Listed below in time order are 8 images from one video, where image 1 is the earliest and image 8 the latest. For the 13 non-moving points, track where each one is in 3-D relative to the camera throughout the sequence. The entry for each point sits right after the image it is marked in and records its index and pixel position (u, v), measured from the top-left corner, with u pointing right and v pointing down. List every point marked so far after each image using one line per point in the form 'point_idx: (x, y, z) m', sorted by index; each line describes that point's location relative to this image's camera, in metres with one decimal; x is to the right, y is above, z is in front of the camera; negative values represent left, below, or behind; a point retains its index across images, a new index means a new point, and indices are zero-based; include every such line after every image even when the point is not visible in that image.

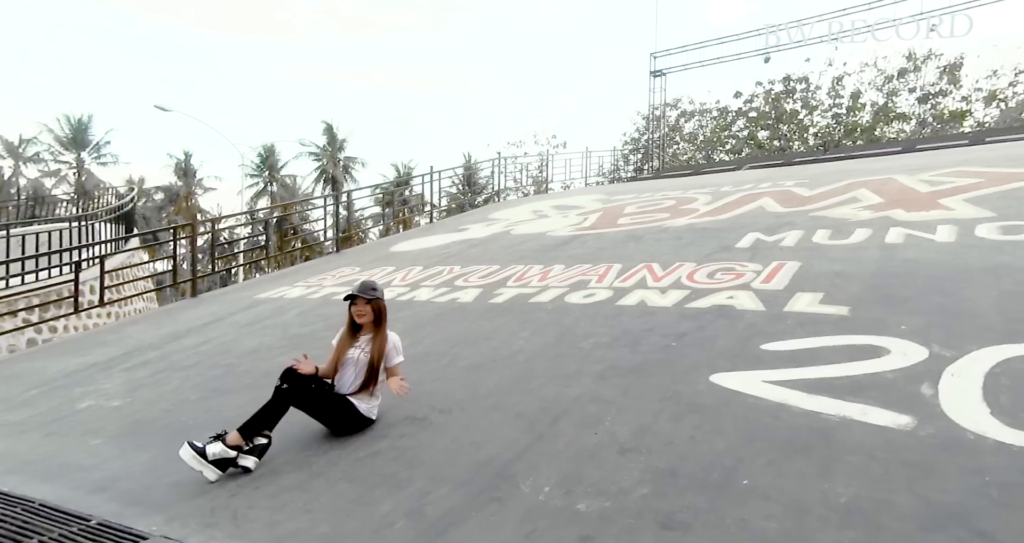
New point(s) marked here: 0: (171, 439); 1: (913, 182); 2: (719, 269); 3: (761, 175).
0: (-2.4, -1.2, +4.2) m
1: (+6.8, +1.5, +10.1) m
2: (+2.3, 0.0, +6.4) m
3: (+5.2, +2.1, +13.2) m
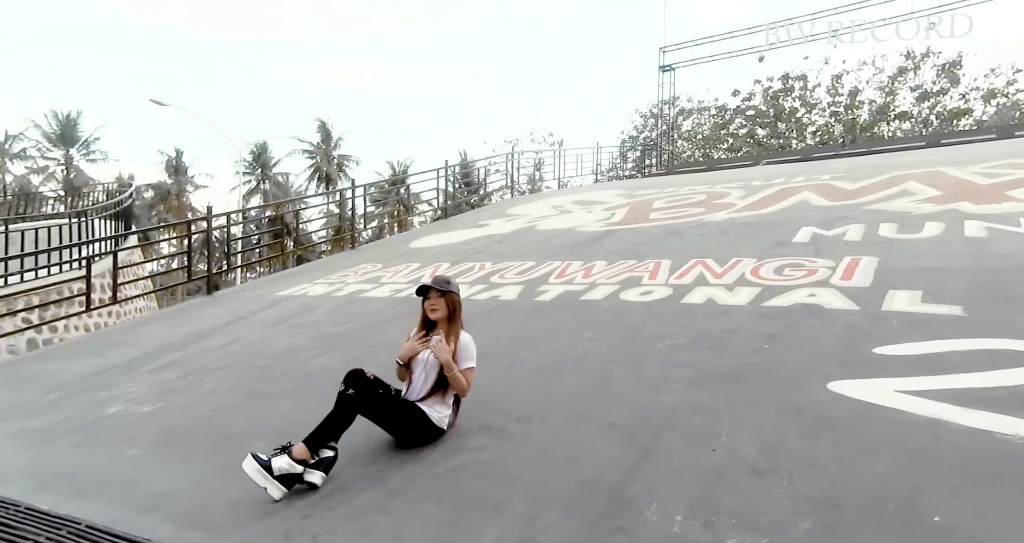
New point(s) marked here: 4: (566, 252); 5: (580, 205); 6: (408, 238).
0: (-1.8, -1.1, +3.8) m
1: (+7.2, +1.6, +9.7) m
2: (+2.8, +0.1, +6.0) m
3: (+5.6, +2.1, +12.8) m
4: (+0.7, +0.3, +8.3) m
5: (+1.3, +1.4, +12.5) m
6: (-2.4, +0.6, +12.5) m
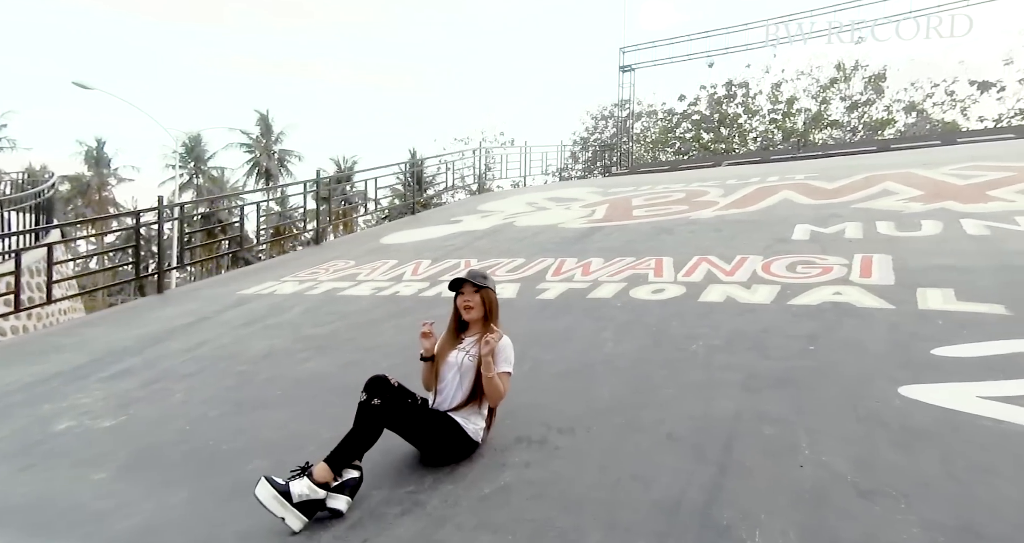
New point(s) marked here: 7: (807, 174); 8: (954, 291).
0: (-1.6, -1.1, +3.2) m
1: (+6.9, +1.6, +9.9) m
2: (+2.8, +0.1, +5.8) m
3: (+5.0, +2.2, +12.9) m
4: (+0.5, +0.3, +7.9) m
5: (+0.8, +1.4, +12.2) m
6: (-2.9, +0.6, +11.8) m
7: (+5.6, +1.9, +11.5) m
8: (+3.5, -0.2, +4.7) m
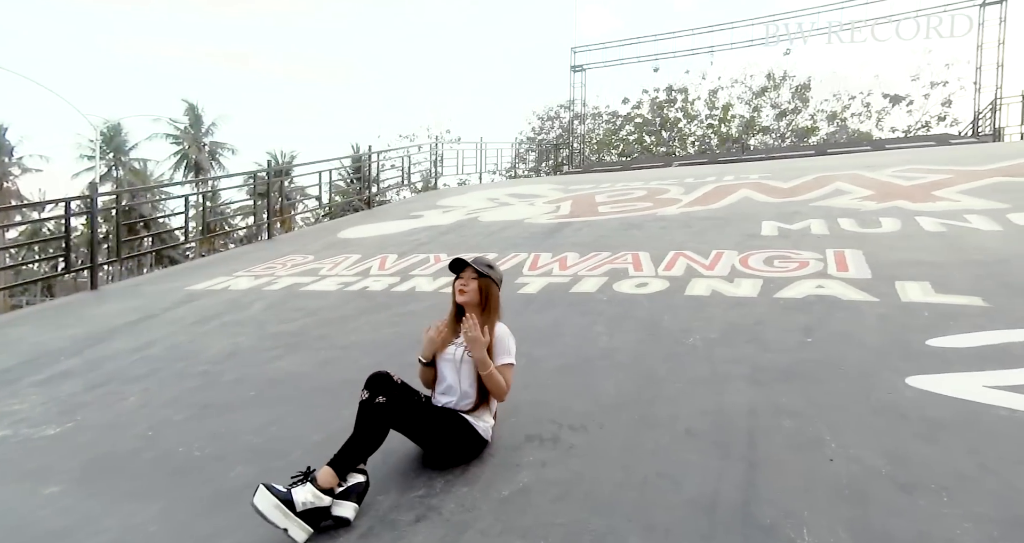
0: (-1.6, -1.0, +2.9) m
1: (+6.3, +1.6, +10.4) m
2: (+2.6, +0.1, +5.9) m
3: (+4.1, +2.2, +13.2) m
4: (+0.1, +0.4, +7.8) m
5: (0.0, +1.5, +12.1) m
6: (-3.6, +0.7, +11.4) m
7: (+4.9, +1.9, +11.9) m
8: (+3.4, -0.1, +4.8) m
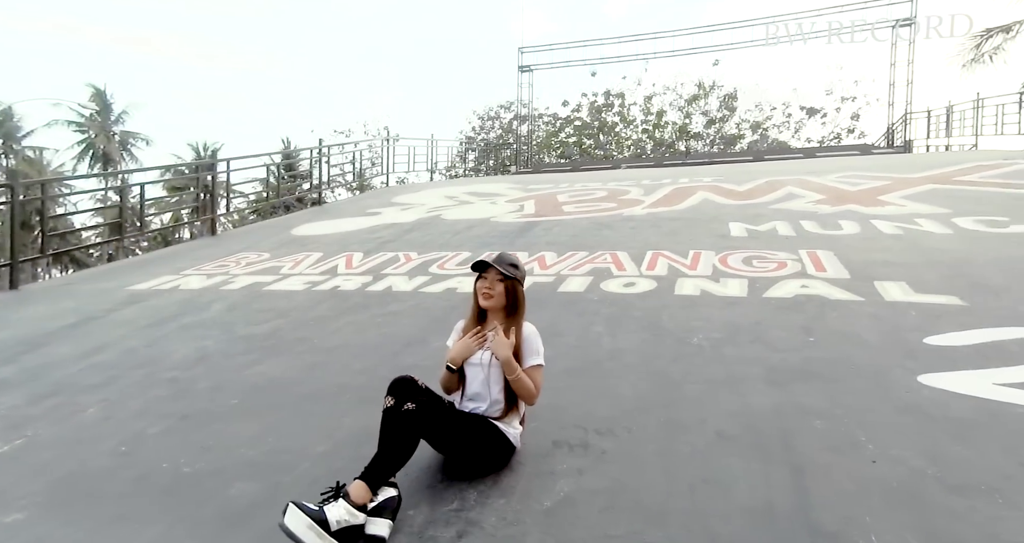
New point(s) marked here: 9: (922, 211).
0: (-1.4, -1.0, +2.6) m
1: (+5.6, +1.6, +10.9) m
2: (+2.4, +0.1, +6.0) m
3: (+3.2, +2.2, +13.4) m
4: (-0.3, +0.4, +7.6) m
5: (-0.8, +1.5, +11.9) m
6: (-4.4, +0.7, +10.8) m
7: (+4.1, +1.9, +12.2) m
8: (+3.4, -0.1, +5.1) m
9: (+5.9, +0.9, +8.7) m
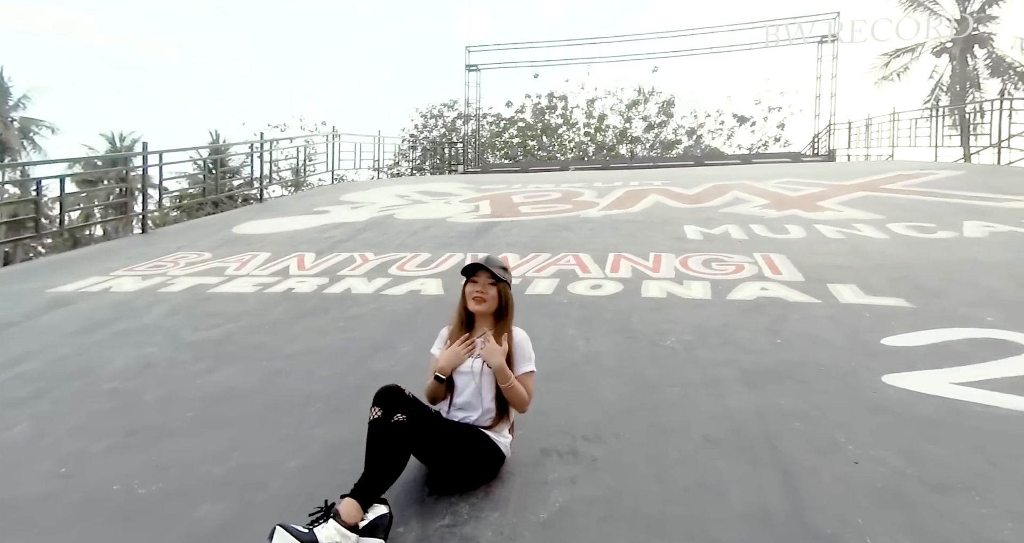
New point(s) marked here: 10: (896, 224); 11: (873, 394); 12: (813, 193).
0: (-1.5, -1.0, +2.4) m
1: (+4.8, +1.6, +11.3) m
2: (+2.1, +0.1, +6.1) m
3: (+2.1, +2.2, +13.6) m
4: (-0.8, +0.4, +7.5) m
5: (-1.8, +1.5, +11.7) m
6: (-5.2, +0.7, +10.2) m
7: (+3.1, +1.9, +12.4) m
8: (+3.1, -0.2, +5.3) m
9: (+5.2, +0.8, +9.1) m
10: (+5.6, +0.7, +8.8) m
11: (+2.0, -0.7, +3.3) m
12: (+5.6, +1.5, +11.2) m
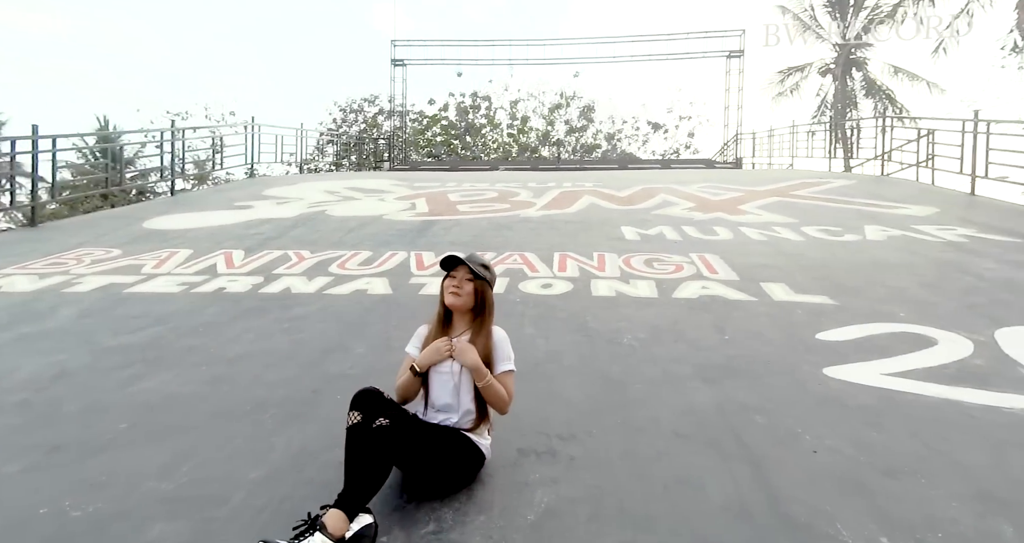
0: (-1.5, -1.0, +2.1) m
1: (+3.5, +1.6, +11.8) m
2: (+1.5, +0.1, +6.3) m
3: (+0.6, +2.2, +13.7) m
4: (-1.5, +0.4, +7.3) m
5: (-3.0, +1.5, +11.3) m
6: (-6.2, +0.8, +9.4) m
7: (+1.7, +1.9, +12.7) m
8: (+2.6, -0.2, +5.6) m
9: (+4.3, +0.8, +9.7) m
10: (+4.7, +0.7, +9.4) m
11: (+1.8, -0.7, +3.5) m
12: (+4.4, +1.5, +11.8) m
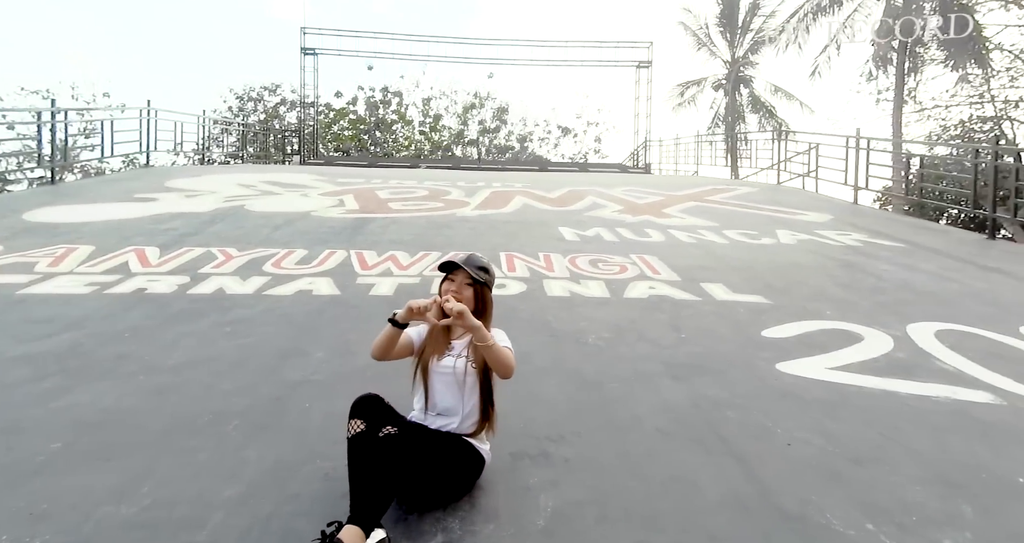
0: (-1.4, -1.0, +1.8) m
1: (+2.1, +1.5, +12.1) m
2: (+0.9, +0.1, +6.4) m
3: (-1.1, +2.2, +13.6) m
4: (-2.2, +0.4, +7.0) m
5: (-4.3, +1.5, +10.7) m
6: (-7.2, +0.8, +8.4) m
7: (+0.2, +1.9, +12.8) m
8: (+2.2, -0.2, +5.9) m
9: (+3.2, +0.8, +10.2) m
10: (+3.6, +0.7, +10.0) m
11: (+1.6, -0.7, +3.7) m
12: (+3.0, +1.4, +12.3) m
